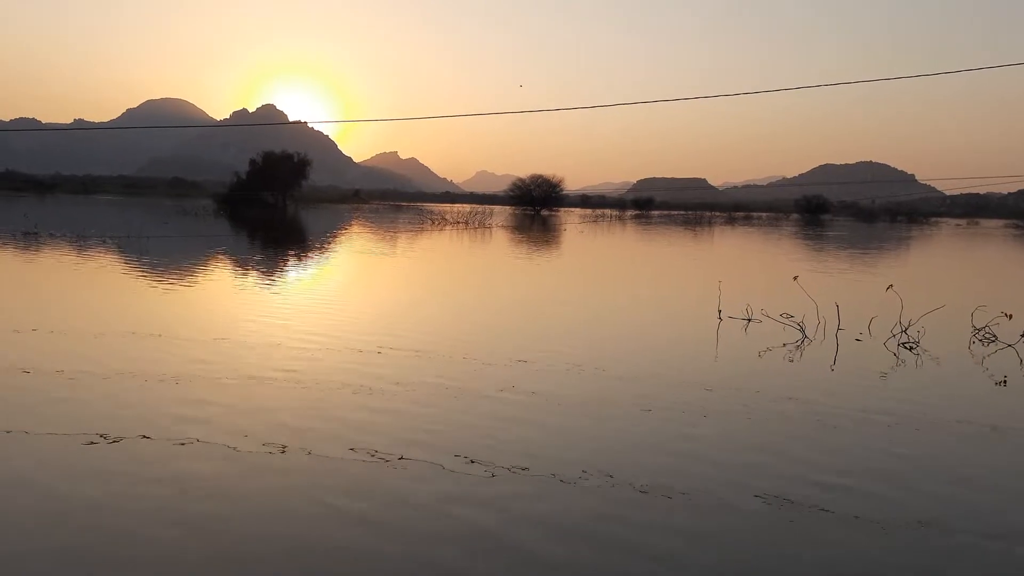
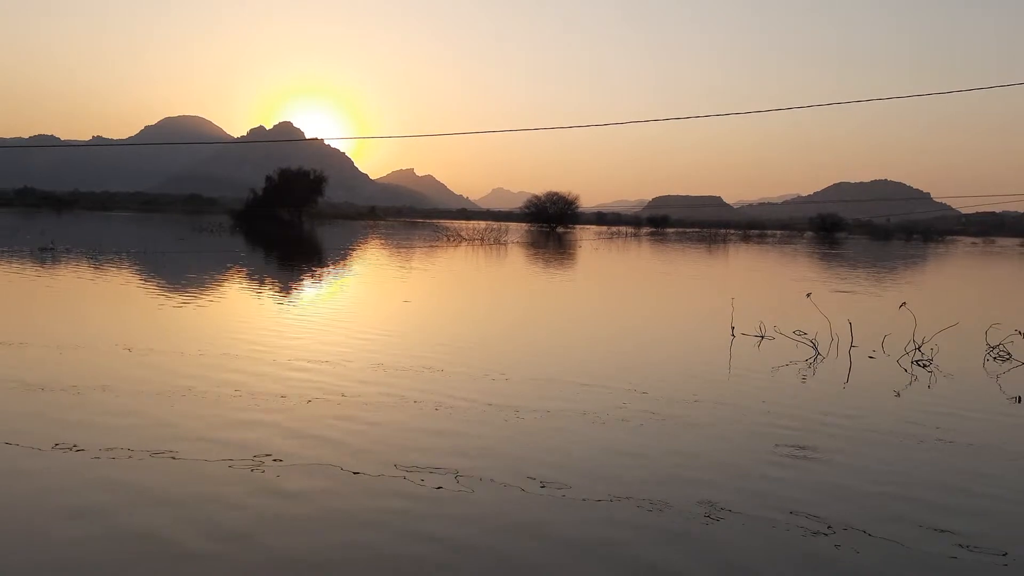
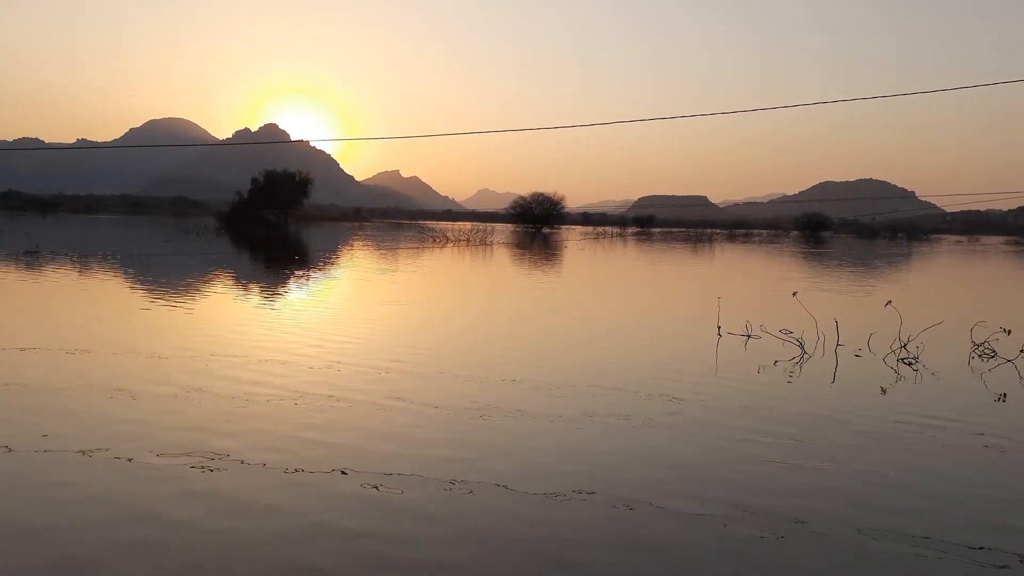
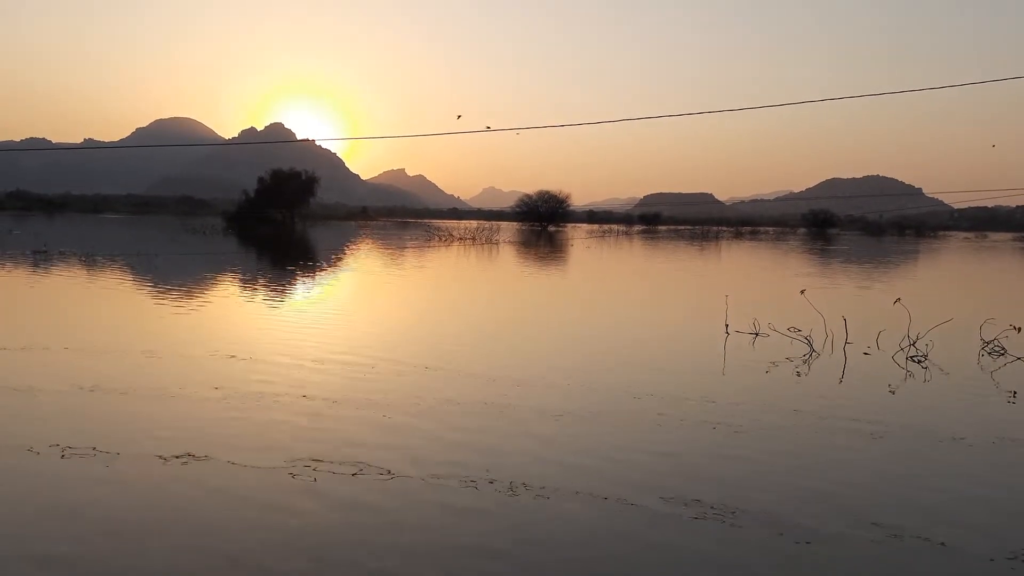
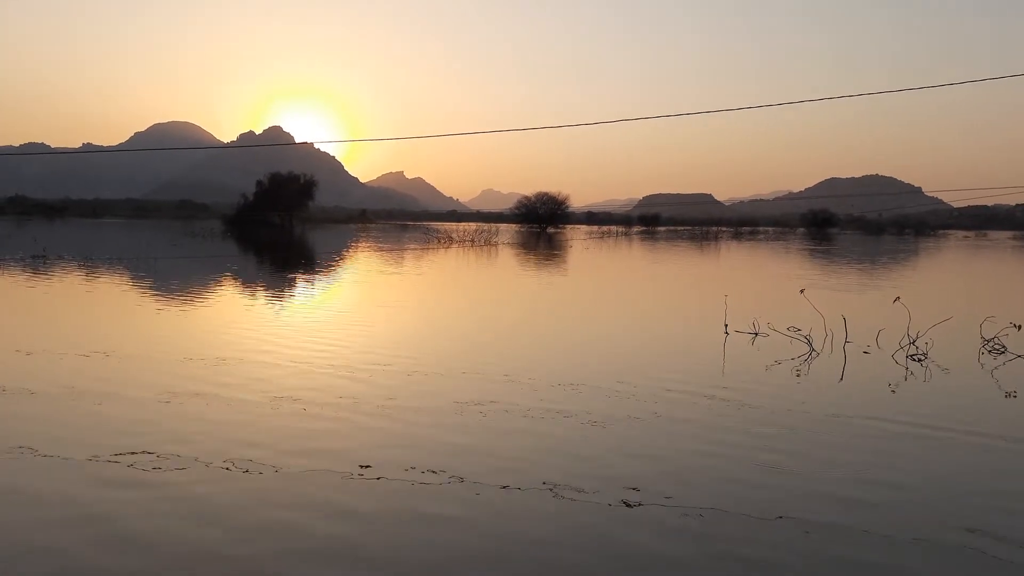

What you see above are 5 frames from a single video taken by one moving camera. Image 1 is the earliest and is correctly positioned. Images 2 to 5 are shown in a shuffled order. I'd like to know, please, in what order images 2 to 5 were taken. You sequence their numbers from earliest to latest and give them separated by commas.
4, 2, 3, 5
